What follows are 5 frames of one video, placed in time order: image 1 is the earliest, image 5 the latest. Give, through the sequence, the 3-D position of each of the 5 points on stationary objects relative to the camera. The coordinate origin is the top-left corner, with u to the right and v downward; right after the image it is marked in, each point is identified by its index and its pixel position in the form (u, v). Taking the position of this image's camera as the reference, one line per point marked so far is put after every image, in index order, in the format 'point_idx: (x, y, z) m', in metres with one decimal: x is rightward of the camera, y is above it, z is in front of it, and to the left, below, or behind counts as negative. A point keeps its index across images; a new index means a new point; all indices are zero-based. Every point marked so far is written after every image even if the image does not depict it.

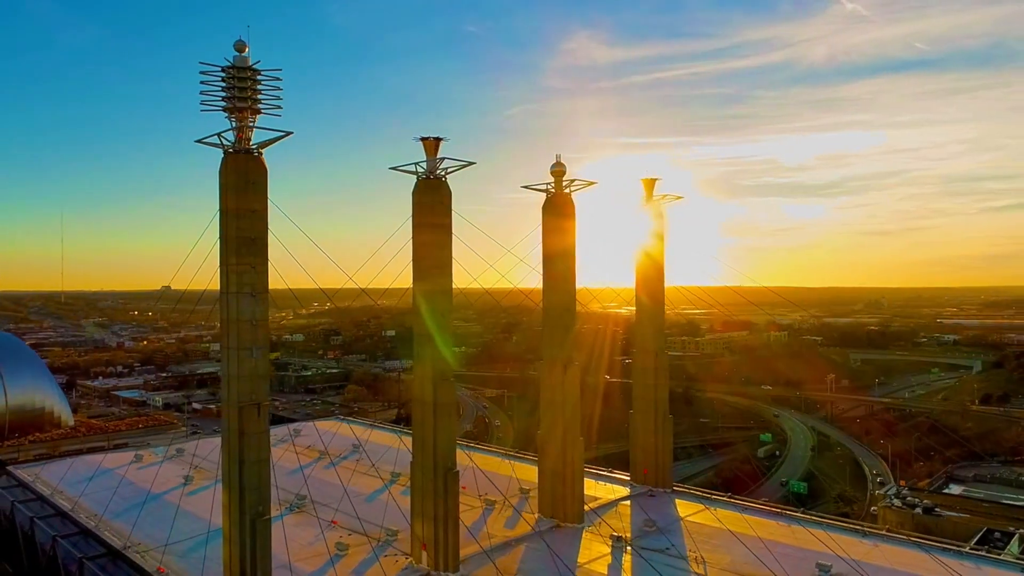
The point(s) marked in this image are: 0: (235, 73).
0: (-5.6, +4.4, +14.2) m
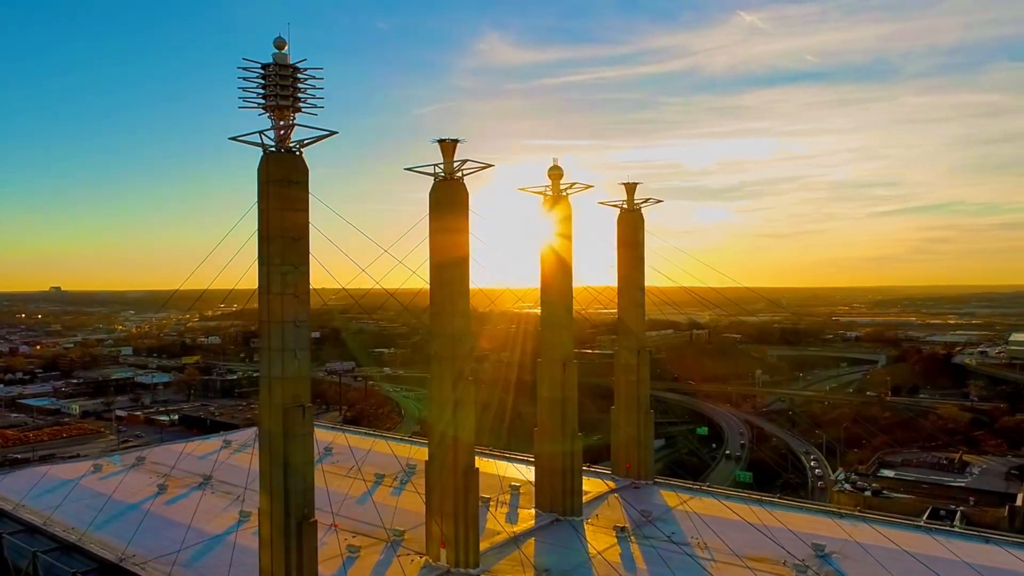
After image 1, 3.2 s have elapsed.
0: (-4.7, +4.4, +14.0) m
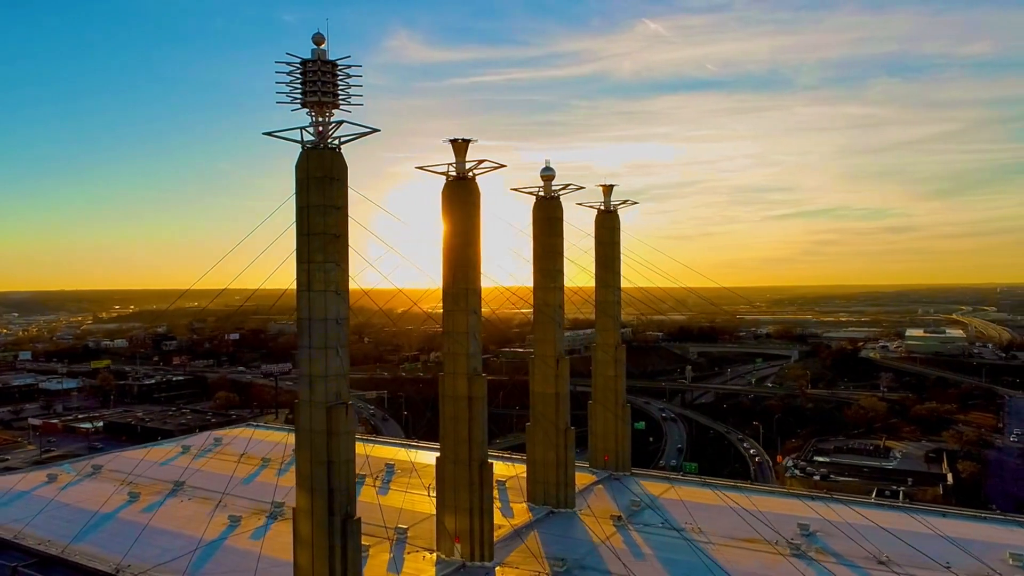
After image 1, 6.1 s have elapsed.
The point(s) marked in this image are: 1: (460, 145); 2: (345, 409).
0: (-3.9, +4.4, +13.9) m
1: (-1.4, +3.8, +18.2) m
2: (-3.3, -2.4, +13.9) m
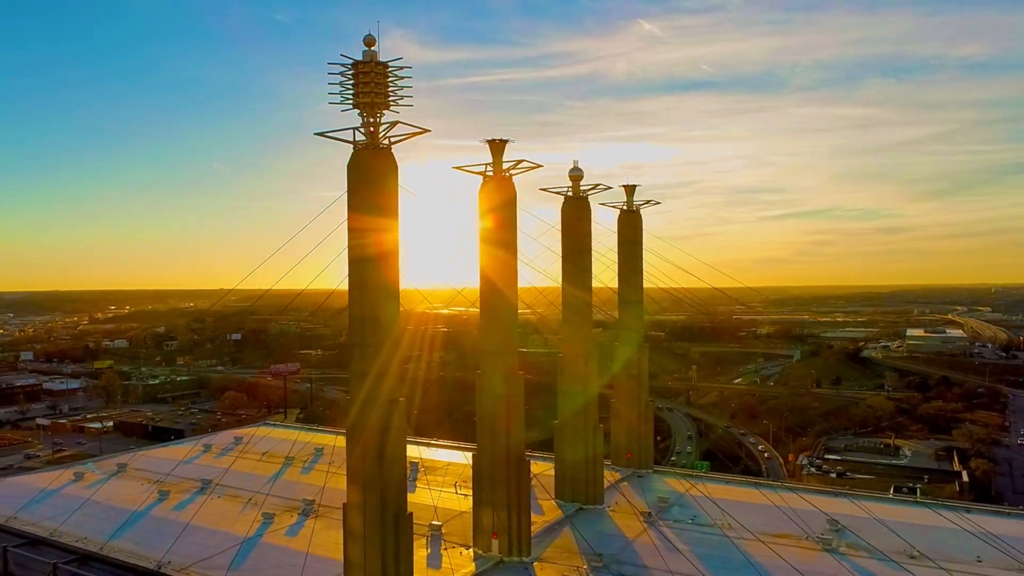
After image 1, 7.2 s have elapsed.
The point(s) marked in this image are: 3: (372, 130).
0: (-2.9, +4.5, +14.1) m
1: (-0.4, +3.8, +18.4) m
2: (-2.4, -2.4, +14.1) m
3: (-2.9, +3.2, +14.2) m
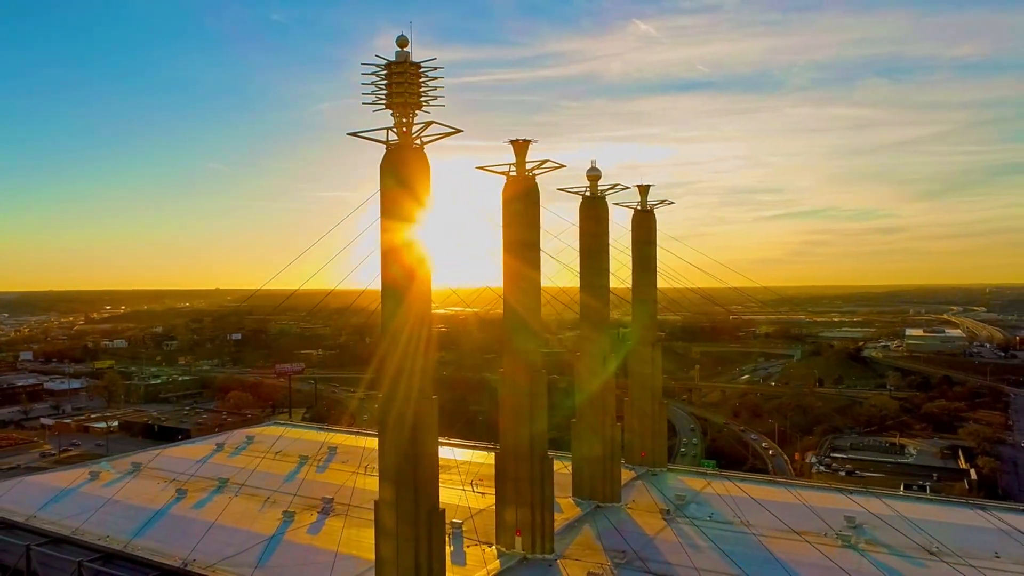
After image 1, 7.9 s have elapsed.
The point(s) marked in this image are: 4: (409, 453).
0: (-2.3, +4.5, +14.3) m
1: (+0.2, +3.8, +18.6) m
2: (-1.7, -2.4, +14.3) m
3: (-2.2, +3.2, +14.3) m
4: (-2.1, -3.3, +14.0) m
